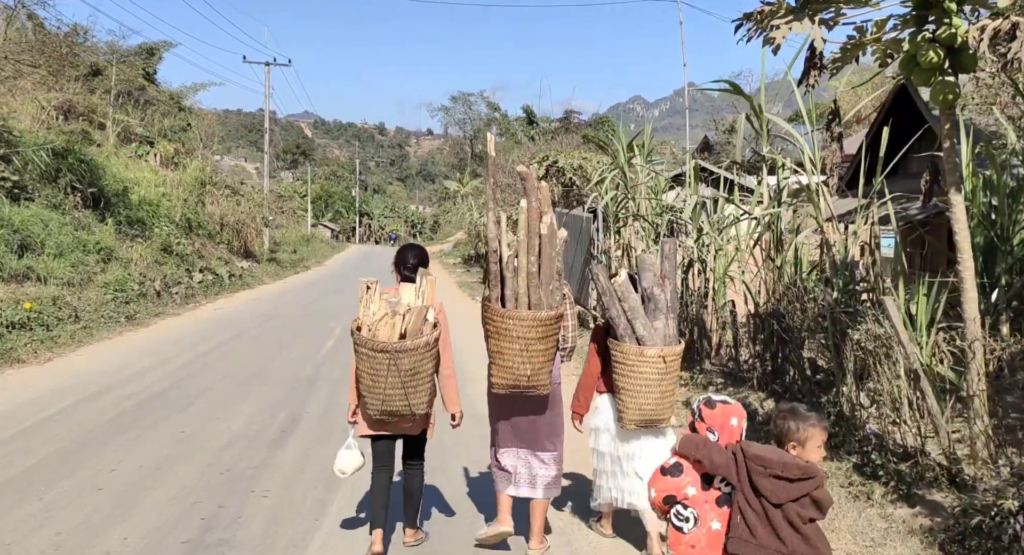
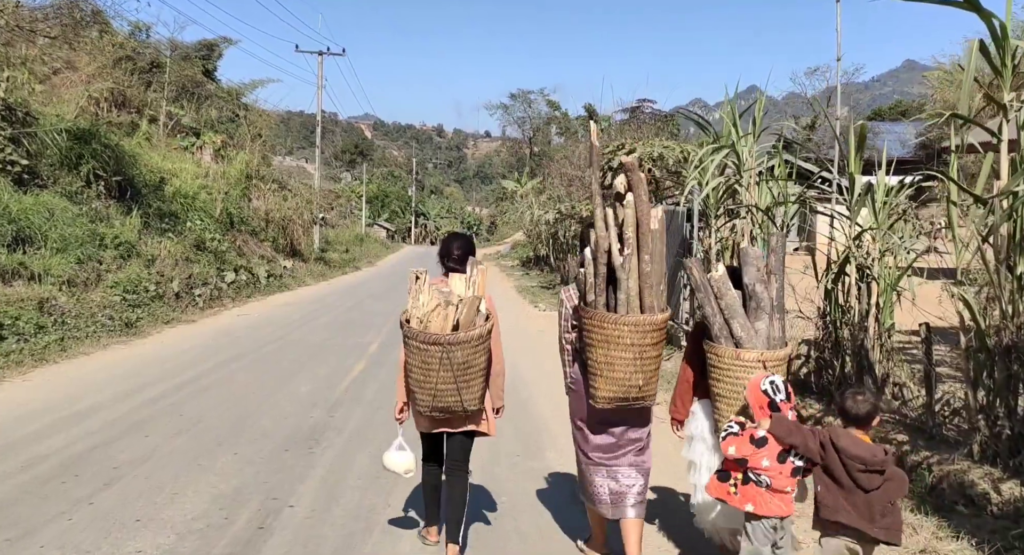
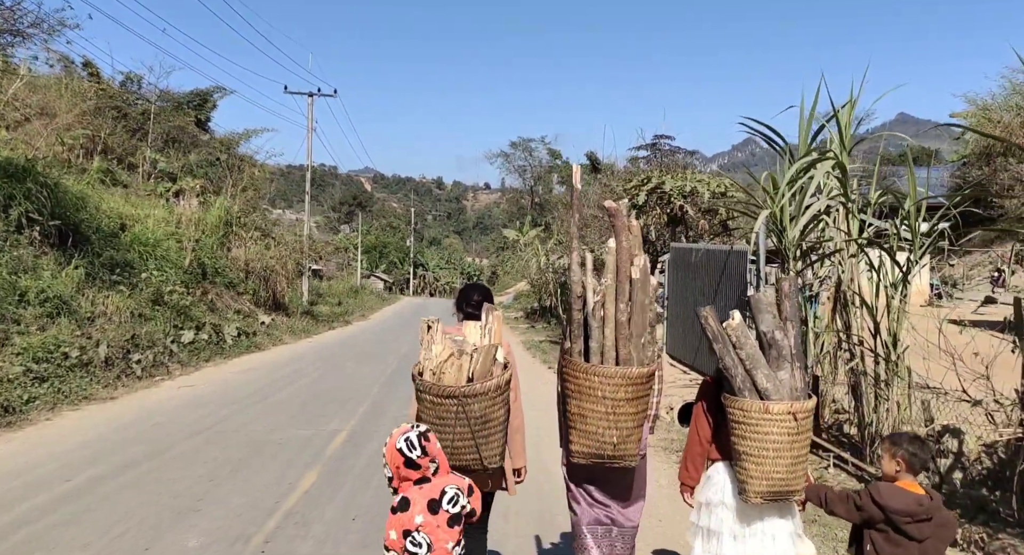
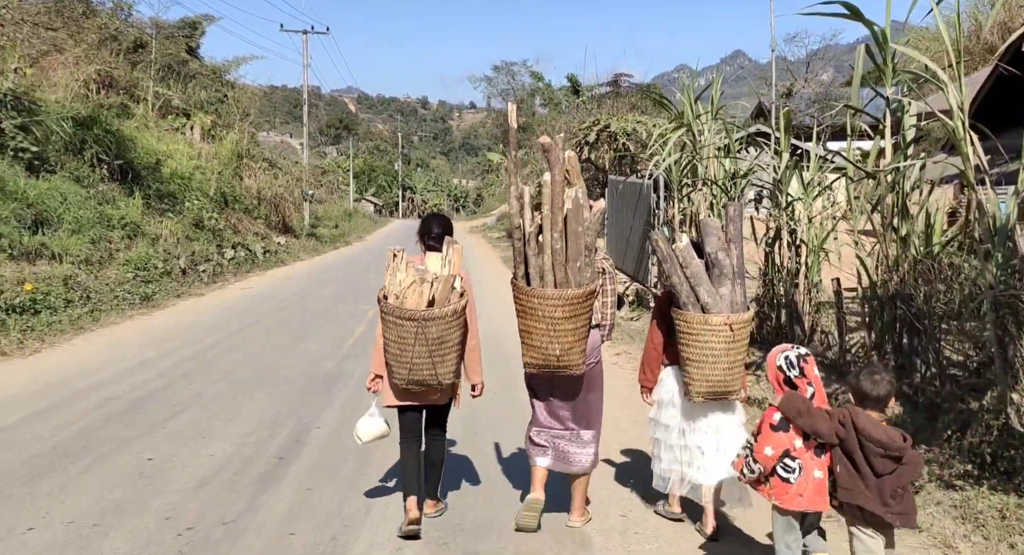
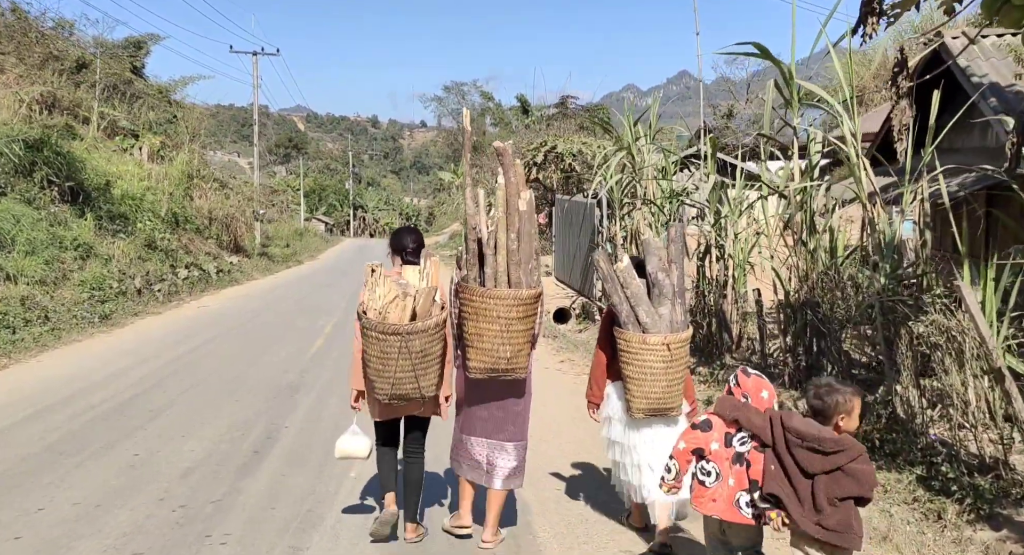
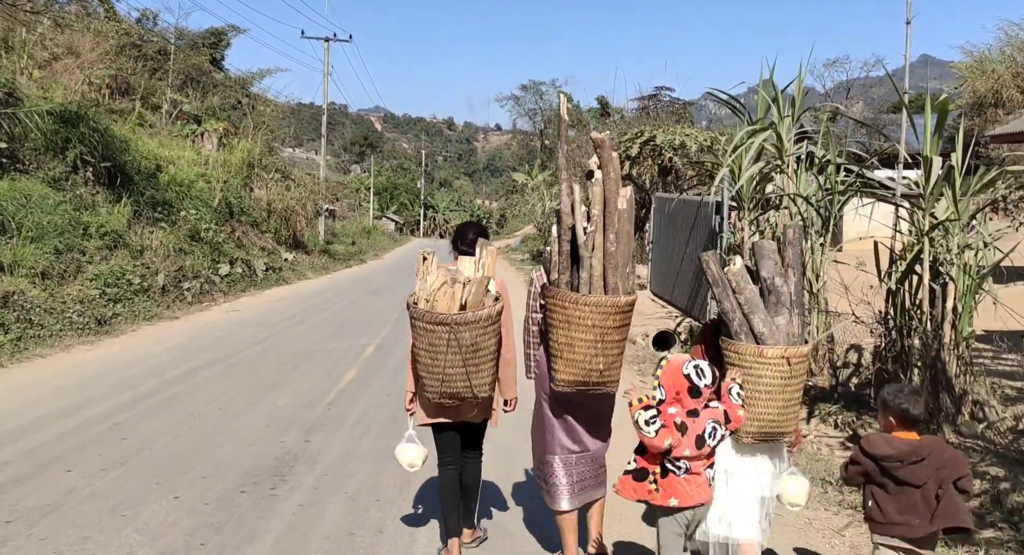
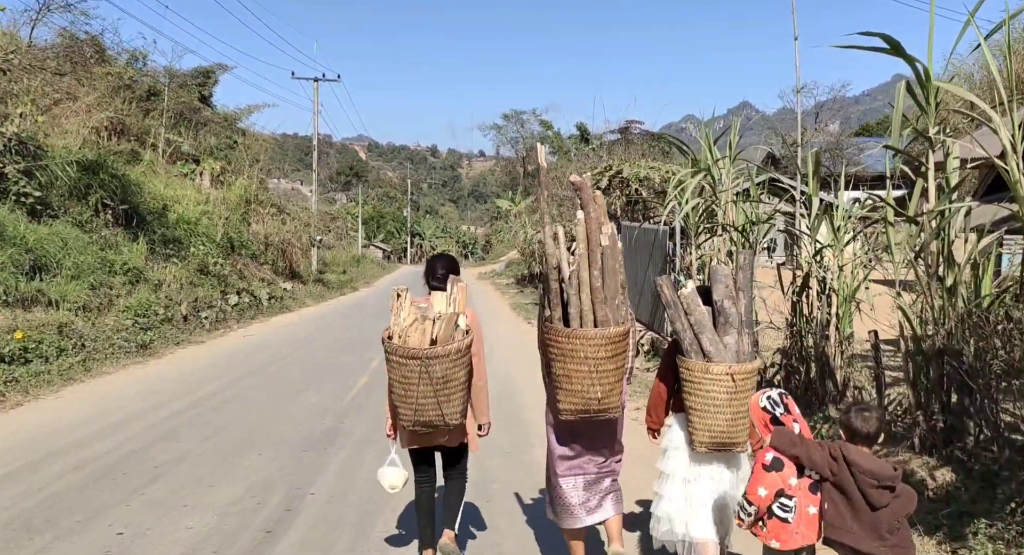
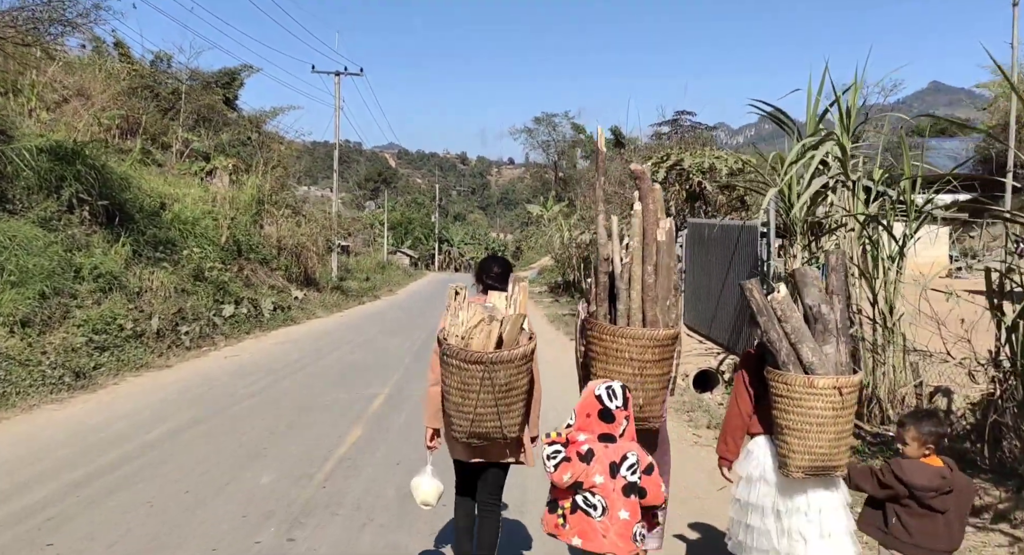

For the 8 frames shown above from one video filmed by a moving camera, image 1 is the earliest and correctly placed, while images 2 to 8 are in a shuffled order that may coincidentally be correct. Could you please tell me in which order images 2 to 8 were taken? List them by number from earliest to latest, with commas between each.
5, 4, 7, 2, 6, 8, 3
